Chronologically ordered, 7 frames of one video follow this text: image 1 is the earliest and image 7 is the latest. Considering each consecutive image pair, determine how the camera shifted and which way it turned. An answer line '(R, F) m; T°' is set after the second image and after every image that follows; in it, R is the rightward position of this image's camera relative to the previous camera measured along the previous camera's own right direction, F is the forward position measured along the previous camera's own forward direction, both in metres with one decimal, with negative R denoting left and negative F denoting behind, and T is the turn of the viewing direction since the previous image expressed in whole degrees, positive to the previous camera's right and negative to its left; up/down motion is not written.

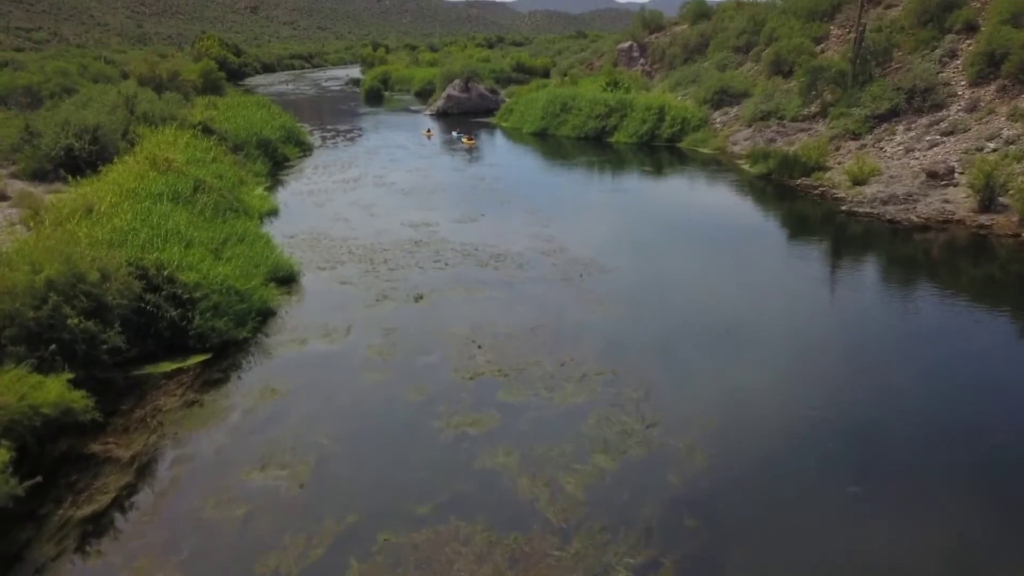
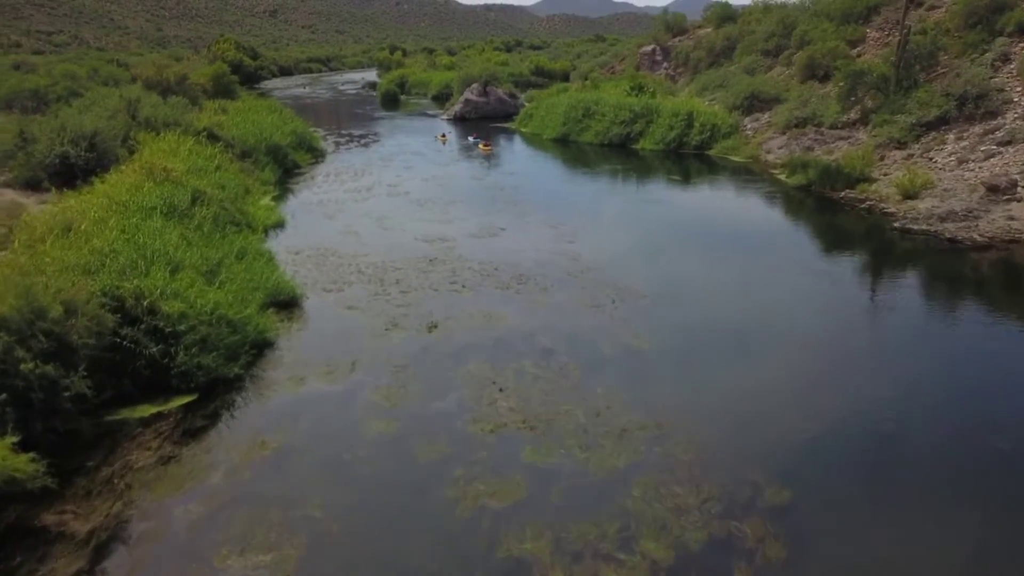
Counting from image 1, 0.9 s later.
(-0.1, +1.5) m; -1°
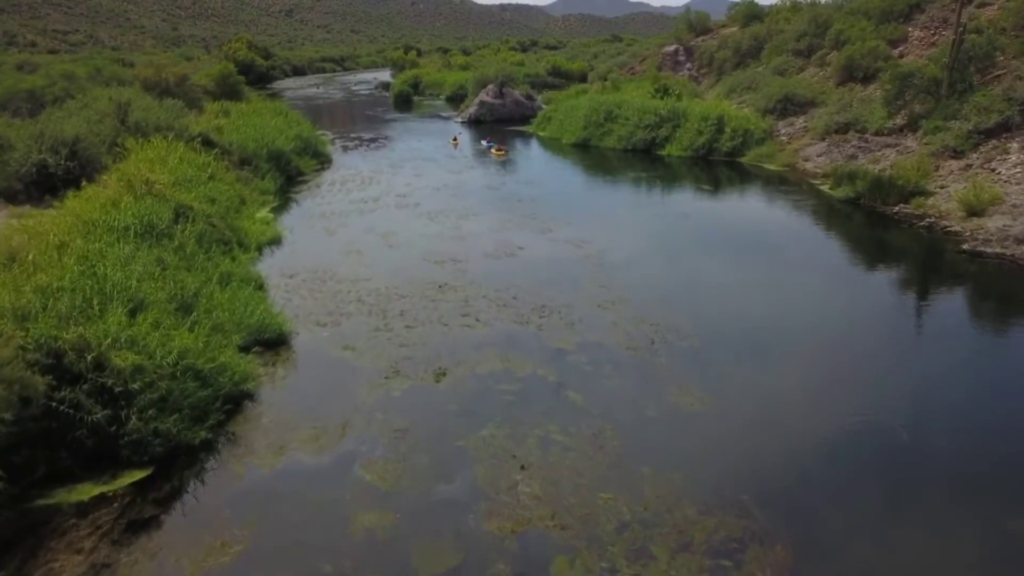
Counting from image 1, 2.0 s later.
(-0.1, +1.9) m; -1°
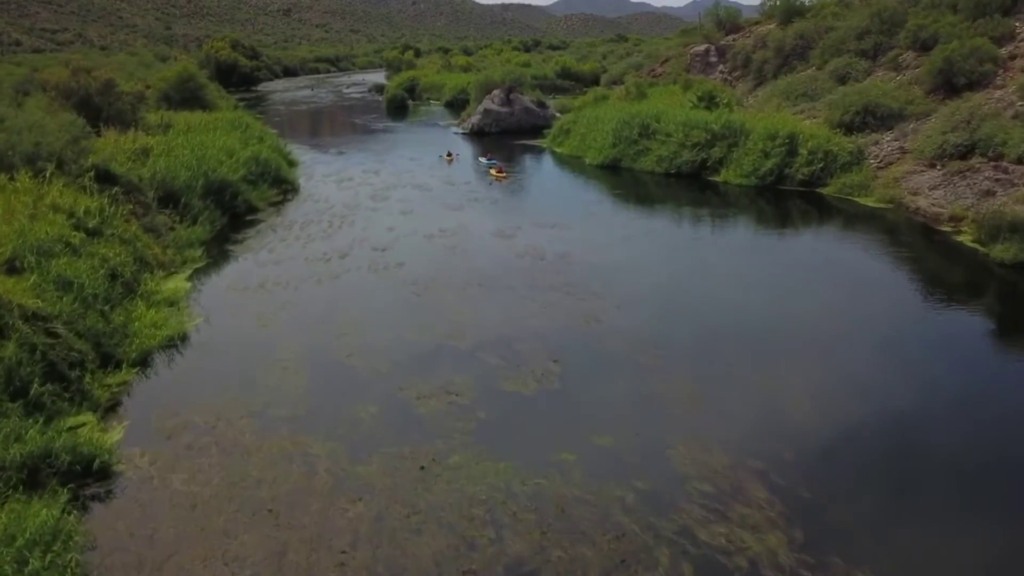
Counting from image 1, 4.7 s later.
(-0.4, +6.3) m; 0°
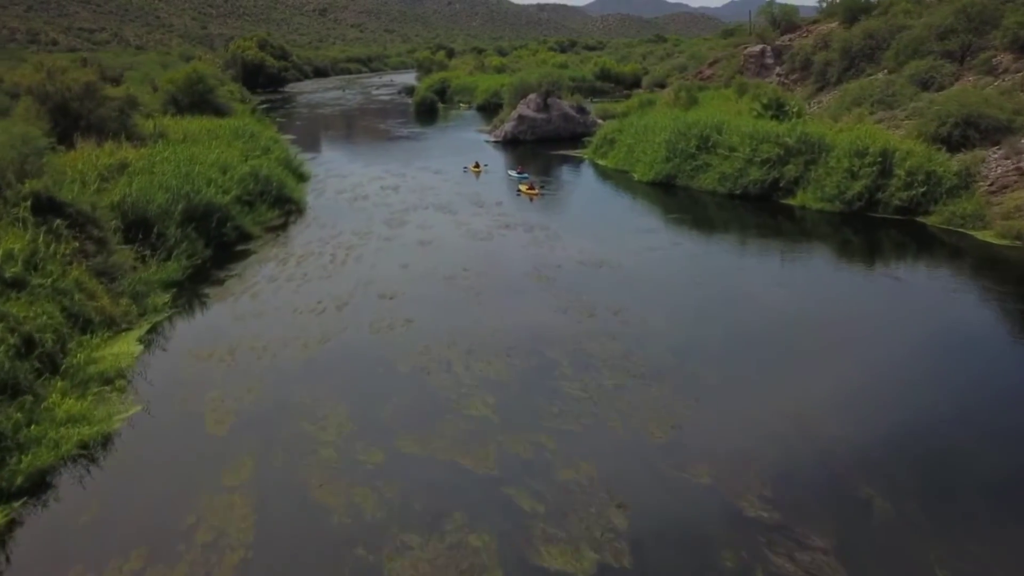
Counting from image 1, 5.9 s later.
(-0.1, +3.4) m; -2°
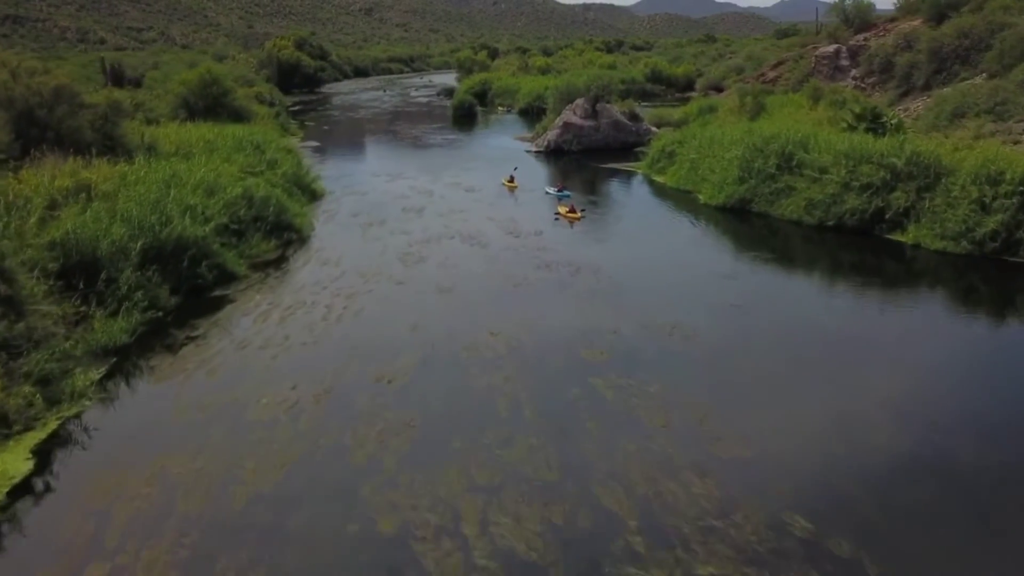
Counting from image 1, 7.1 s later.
(0.0, +3.5) m; -3°
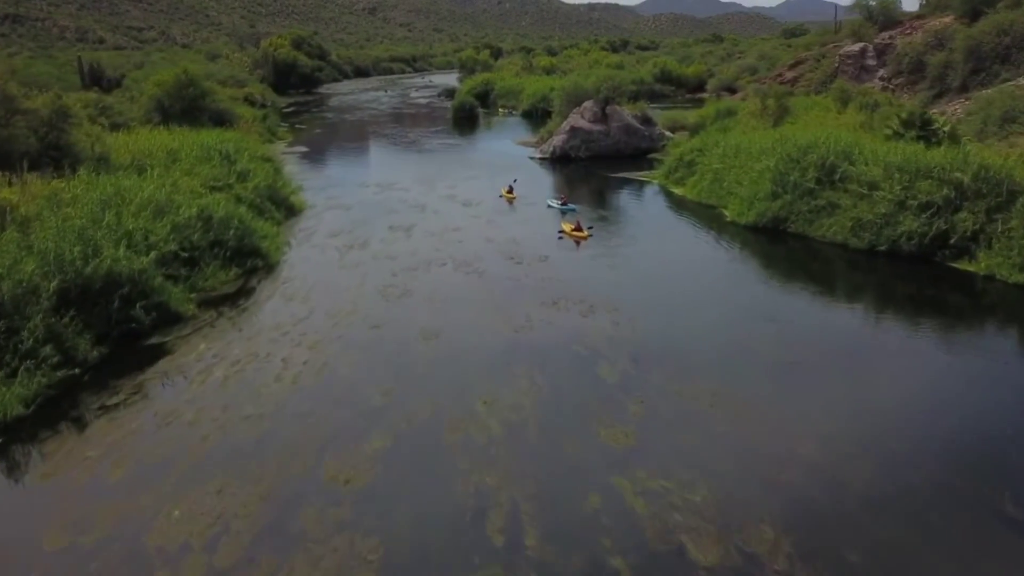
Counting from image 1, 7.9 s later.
(+0.1, +2.4) m; 0°
